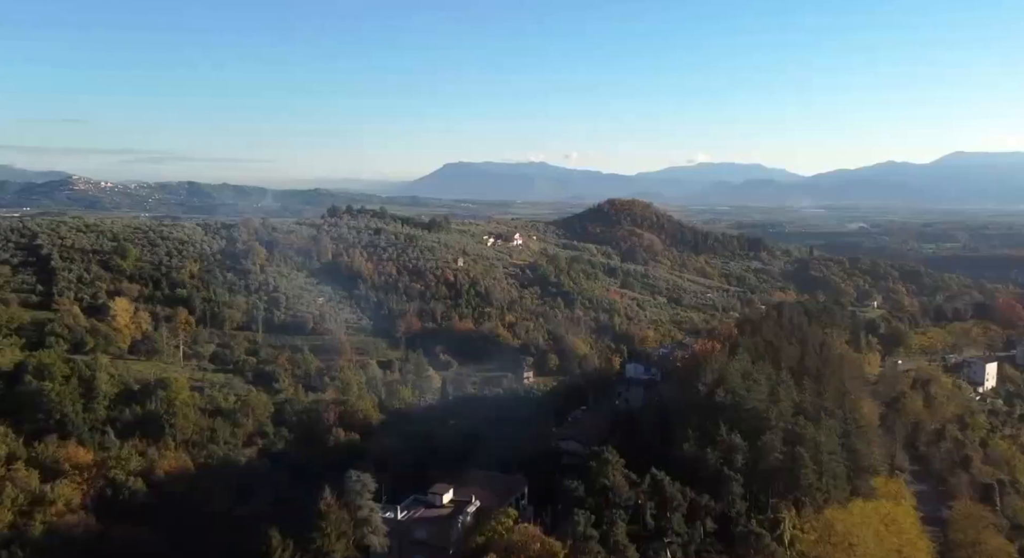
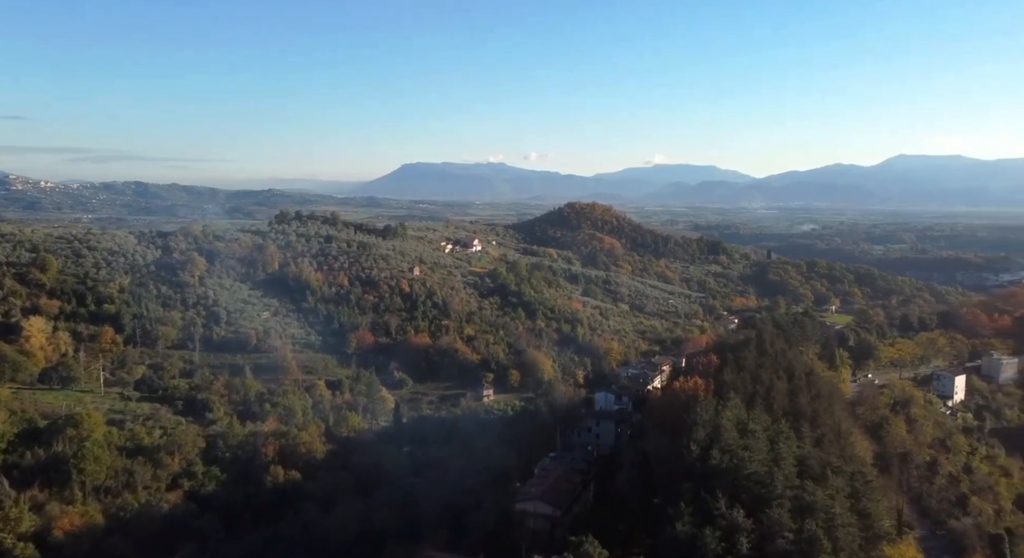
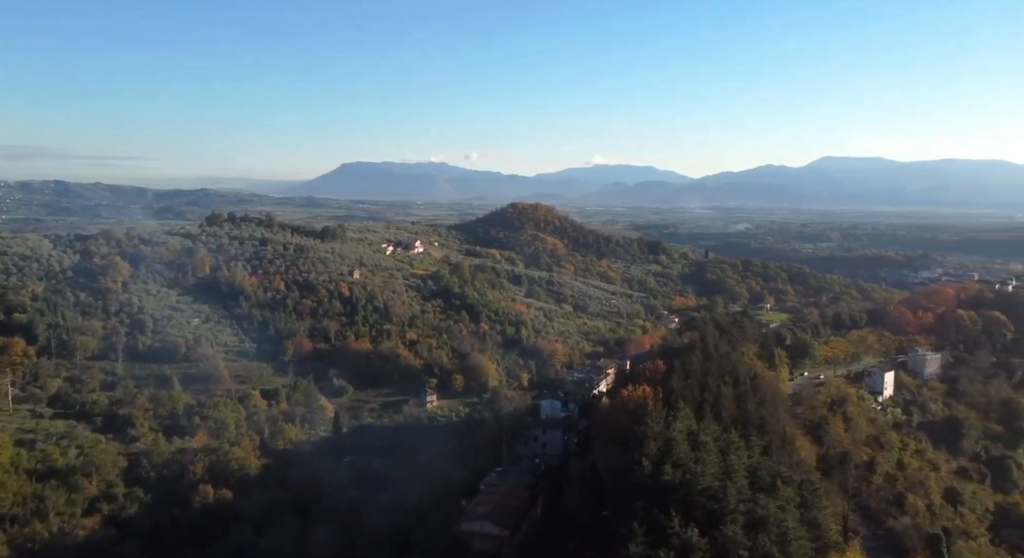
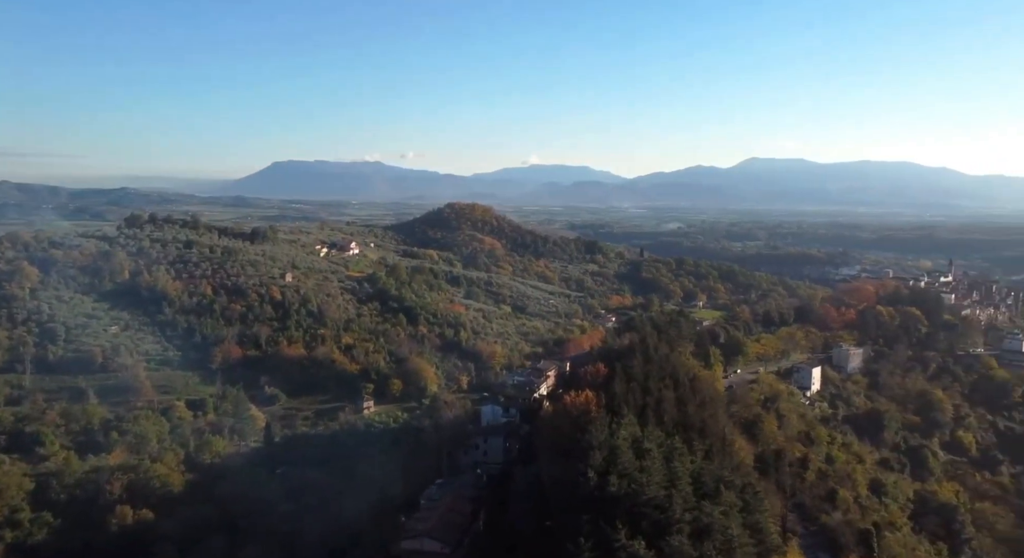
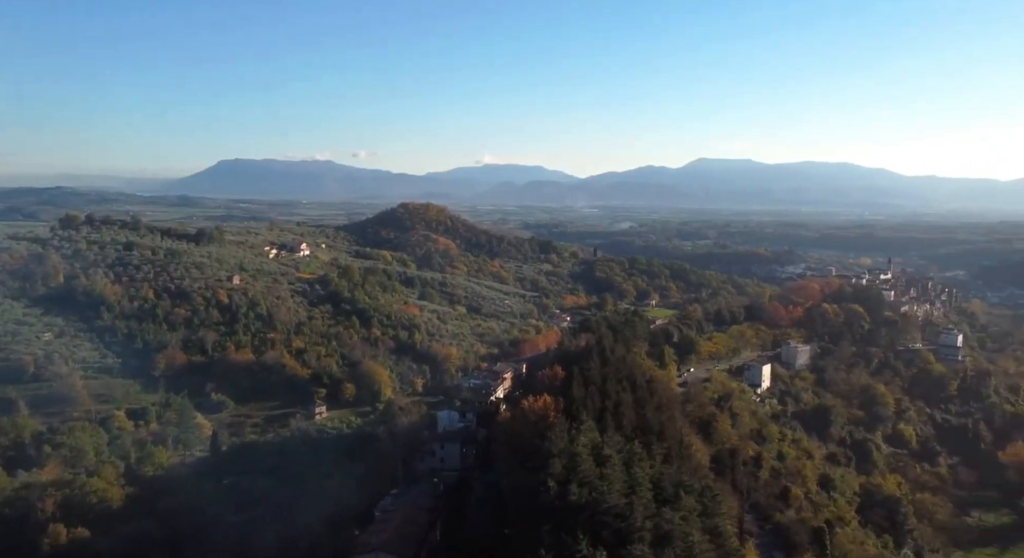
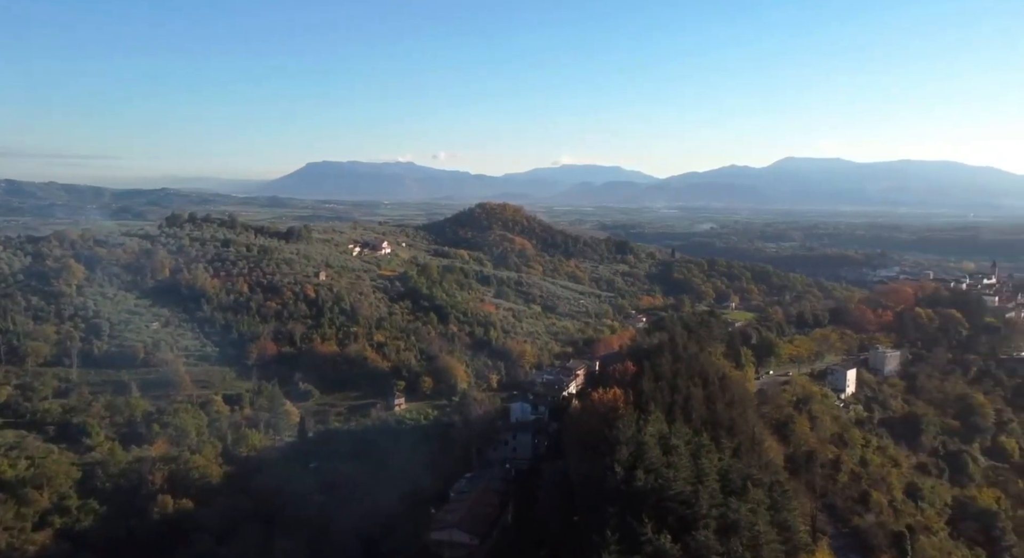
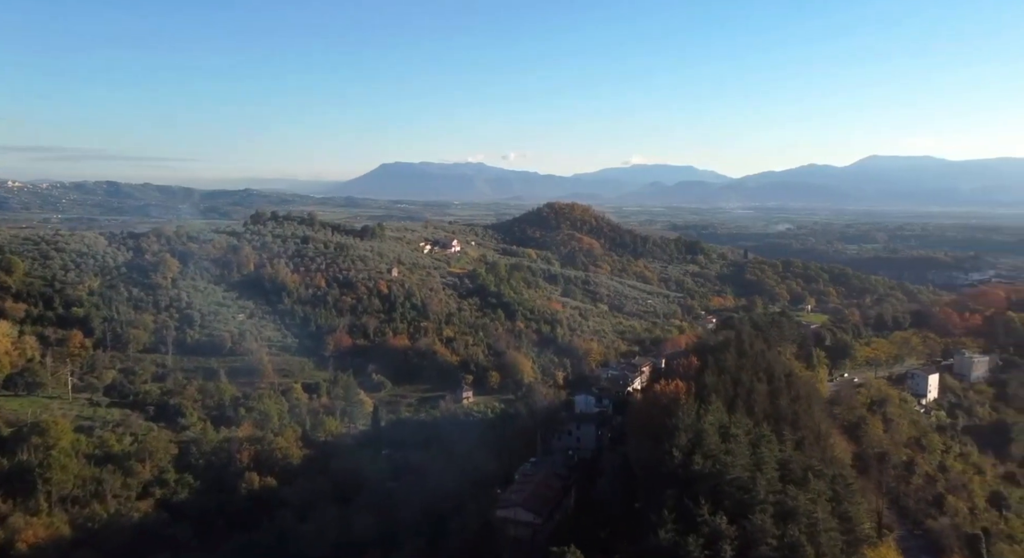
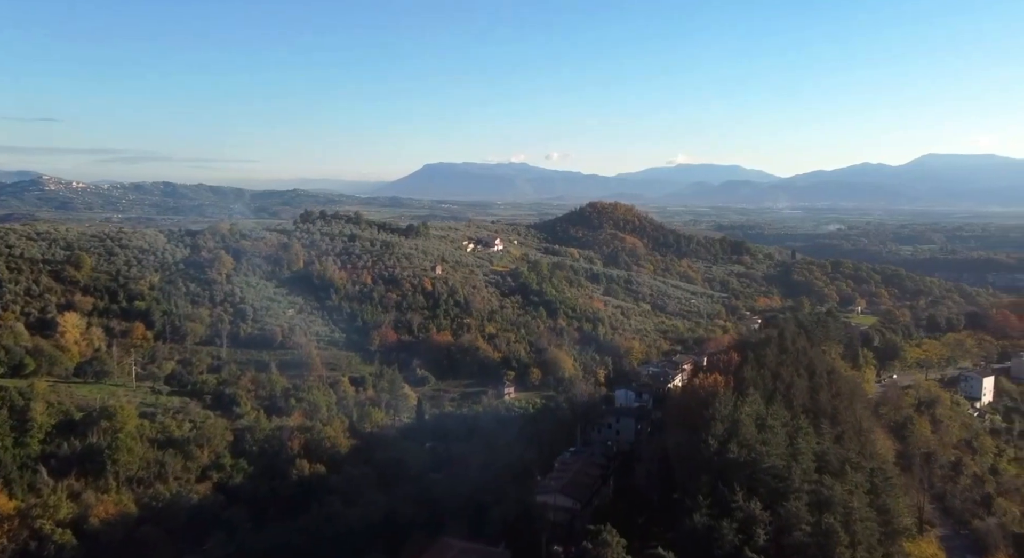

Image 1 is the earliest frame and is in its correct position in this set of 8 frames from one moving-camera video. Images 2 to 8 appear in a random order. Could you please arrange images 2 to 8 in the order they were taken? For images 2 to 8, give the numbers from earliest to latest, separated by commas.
8, 2, 7, 3, 6, 4, 5
